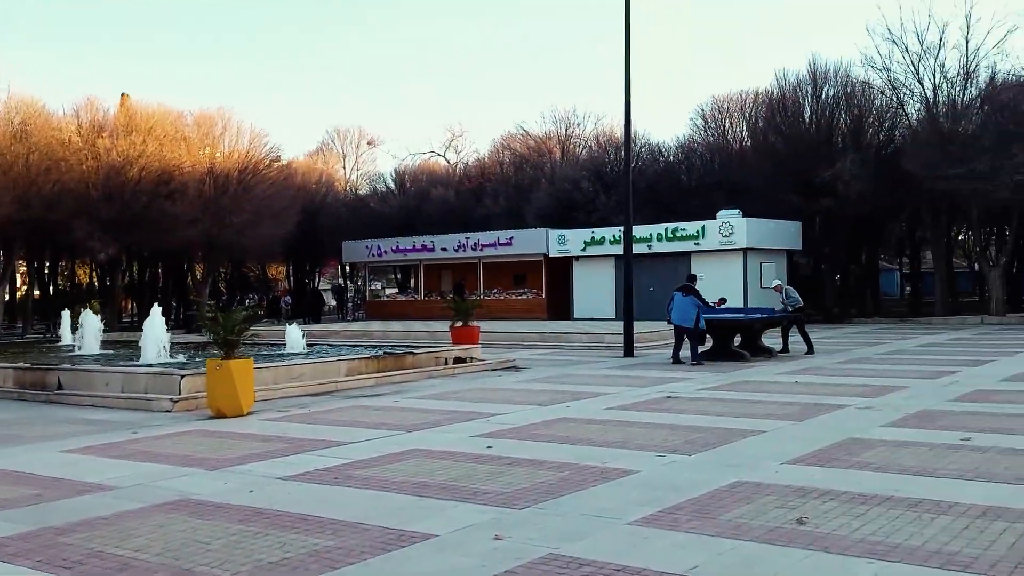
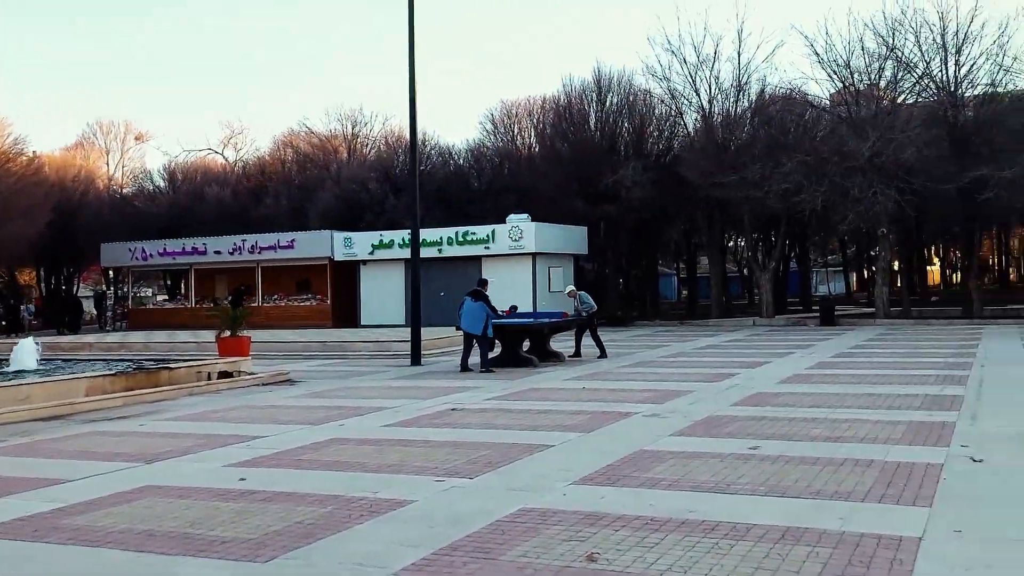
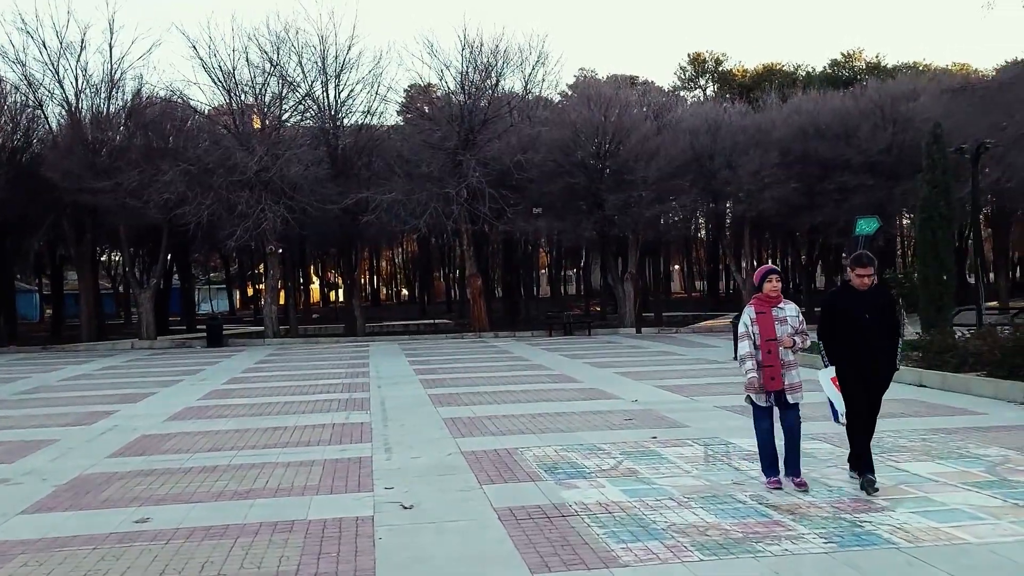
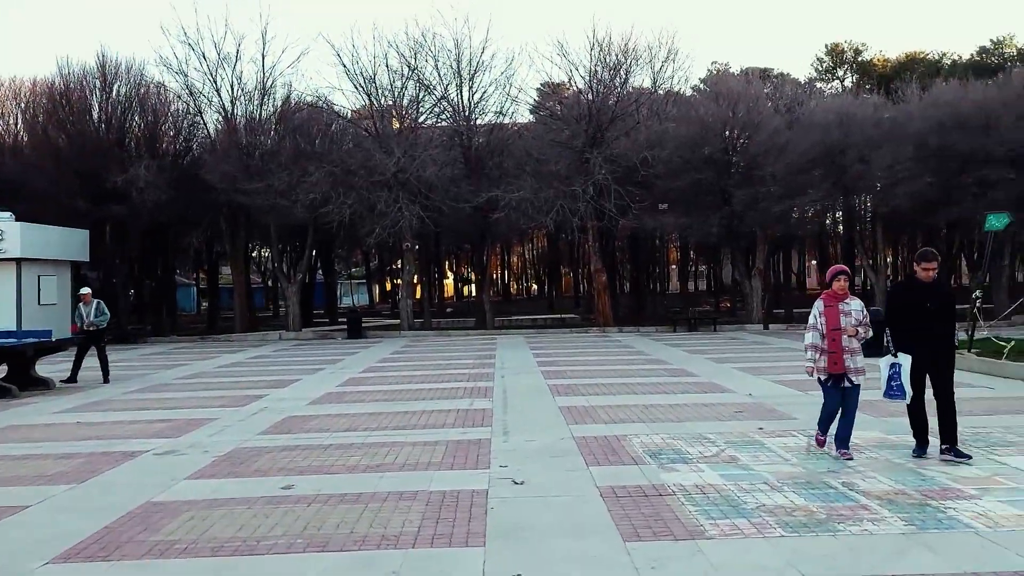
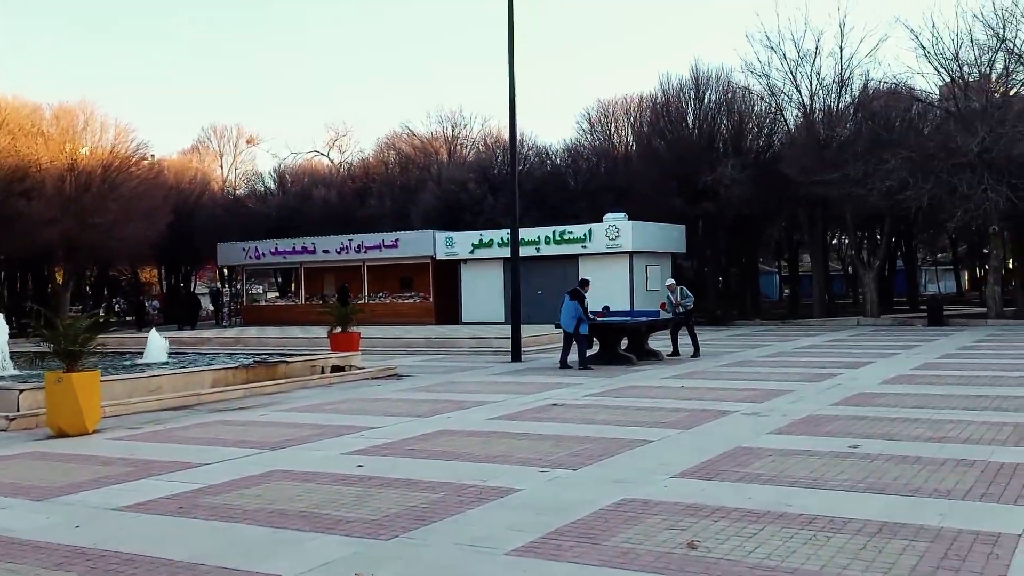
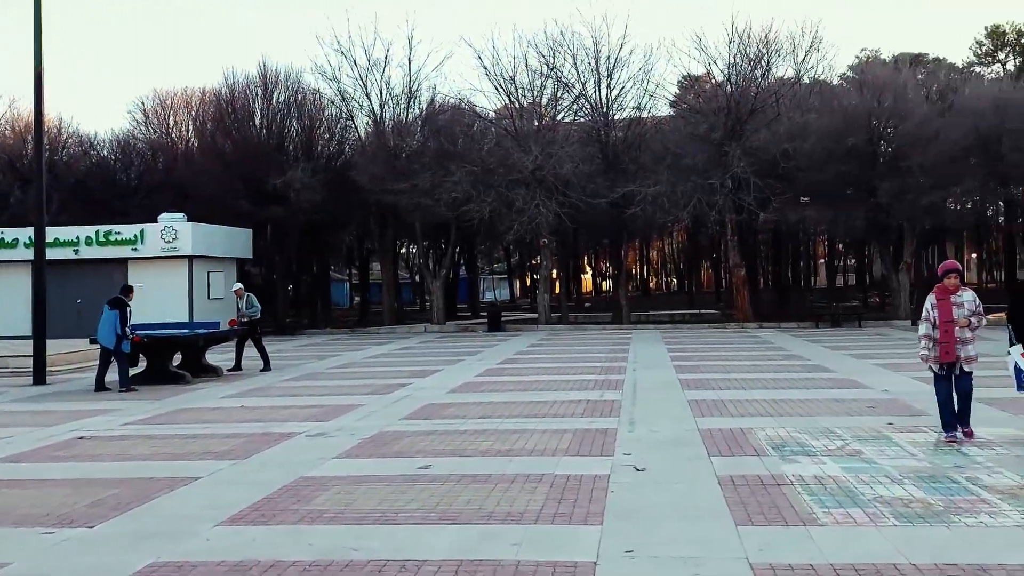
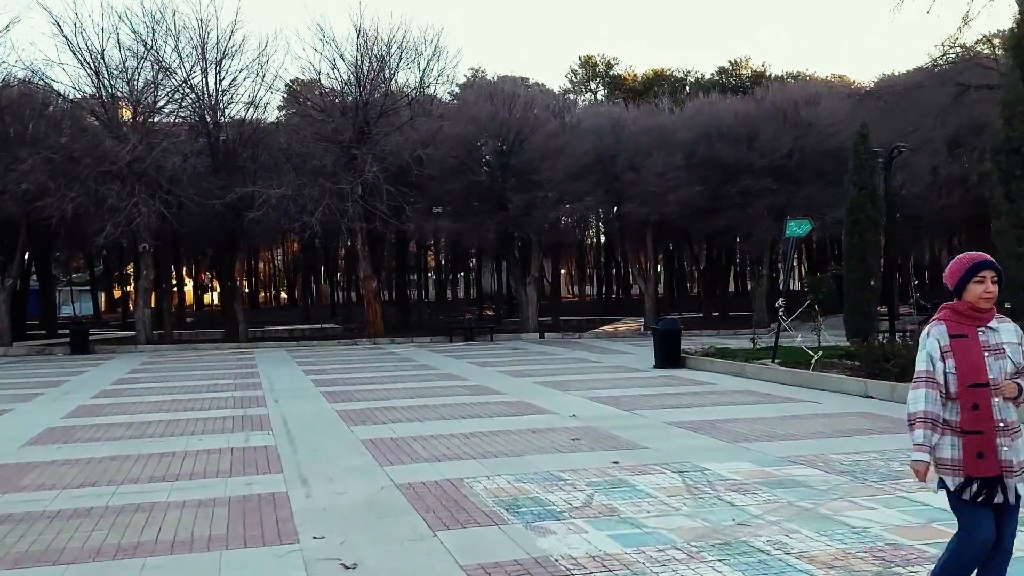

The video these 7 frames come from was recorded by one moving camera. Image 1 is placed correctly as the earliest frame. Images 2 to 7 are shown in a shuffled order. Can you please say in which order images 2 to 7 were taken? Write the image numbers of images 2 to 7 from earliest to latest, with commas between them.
5, 2, 6, 4, 3, 7
